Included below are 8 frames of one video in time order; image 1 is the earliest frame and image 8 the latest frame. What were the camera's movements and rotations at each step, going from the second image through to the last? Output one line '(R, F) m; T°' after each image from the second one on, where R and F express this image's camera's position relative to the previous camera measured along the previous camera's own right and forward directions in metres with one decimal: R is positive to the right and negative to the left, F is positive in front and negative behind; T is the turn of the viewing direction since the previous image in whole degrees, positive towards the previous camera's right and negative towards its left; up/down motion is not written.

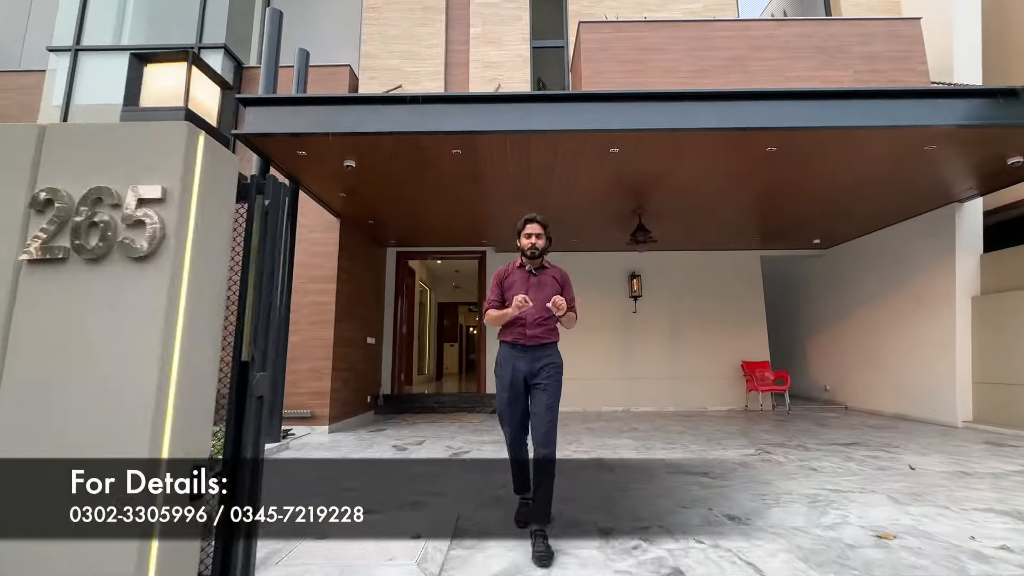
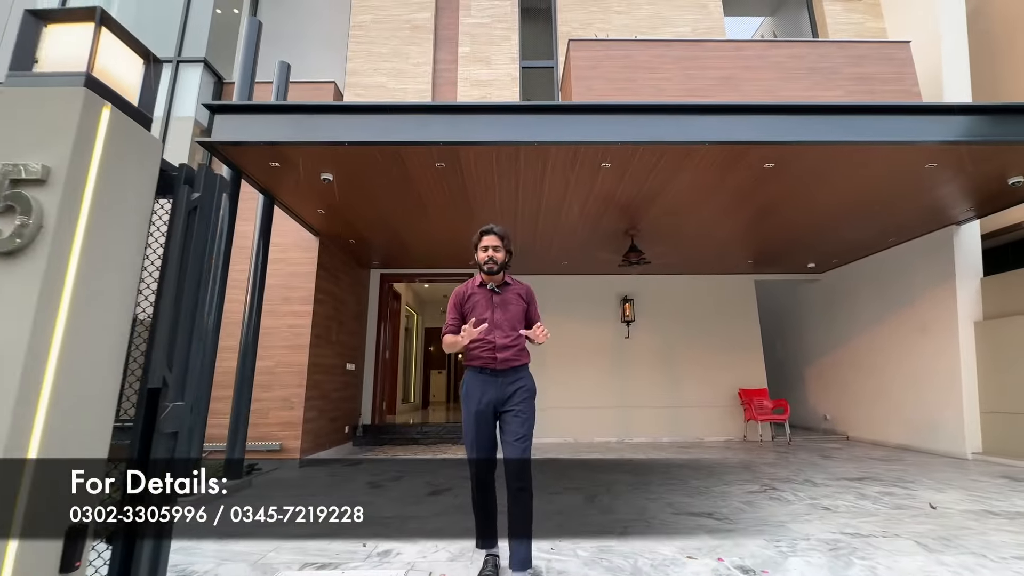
(0.0, +0.2) m; +1°
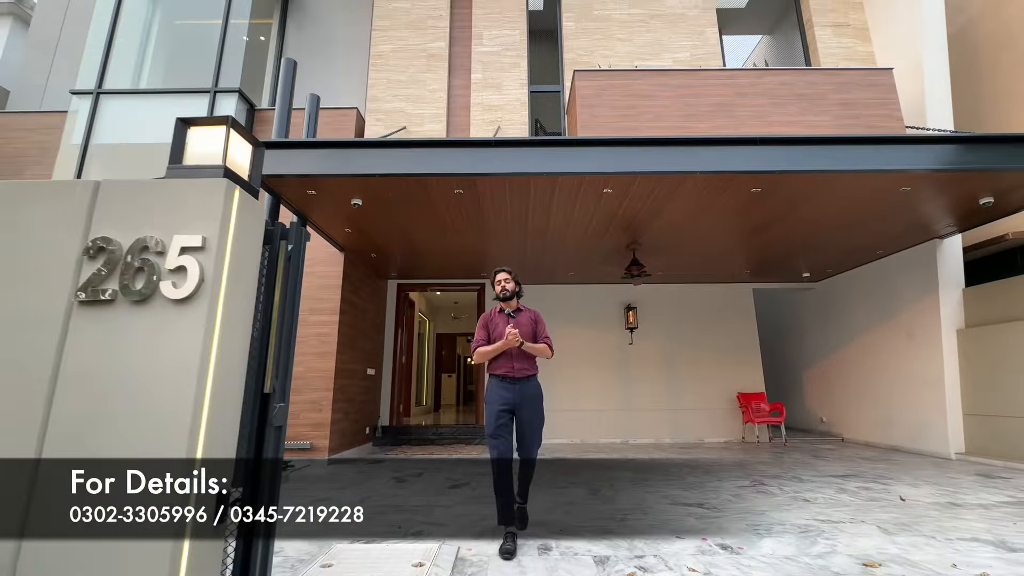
(0.0, -0.4) m; -1°
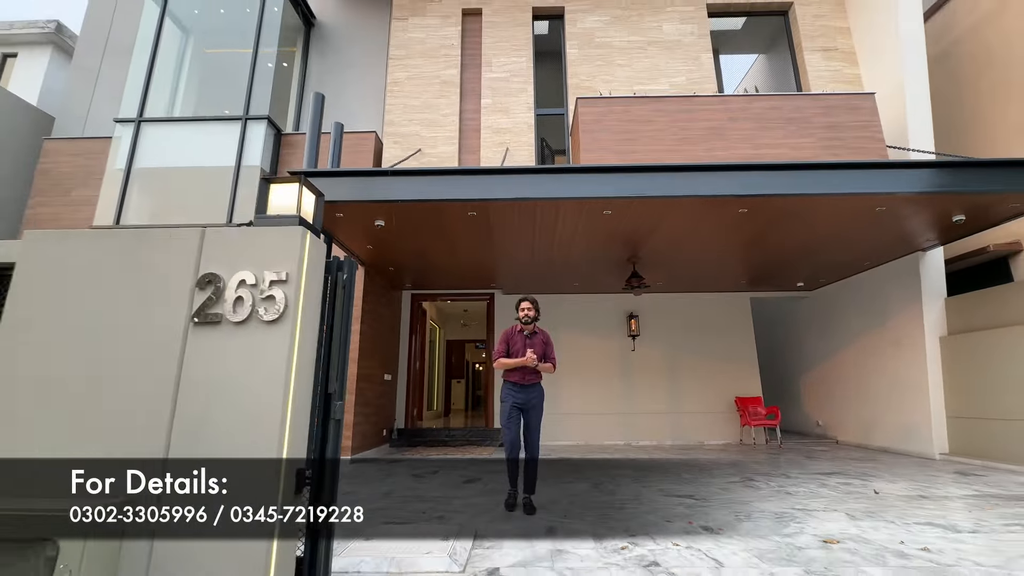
(0.0, -0.4) m; -1°
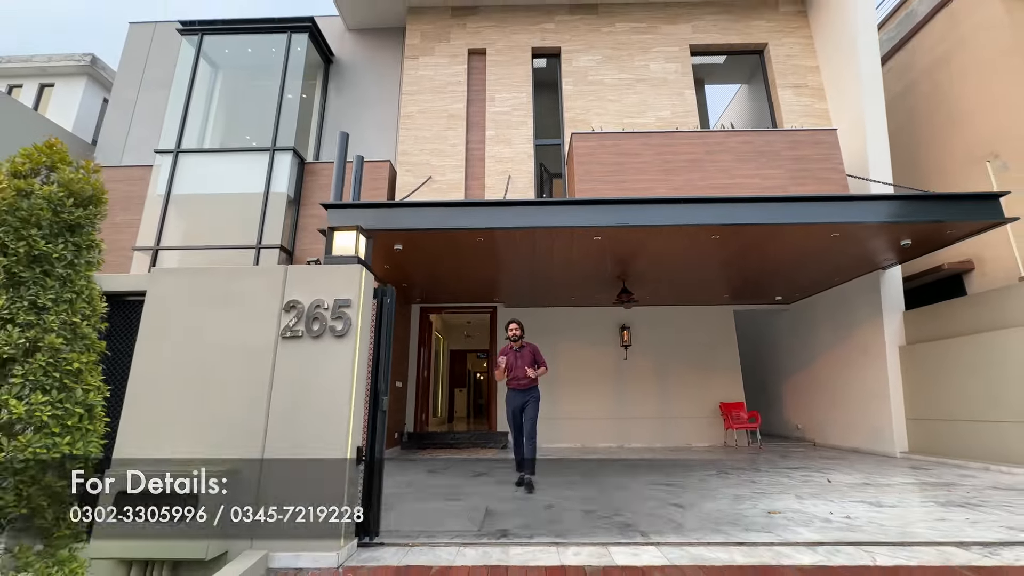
(0.0, -0.6) m; 0°
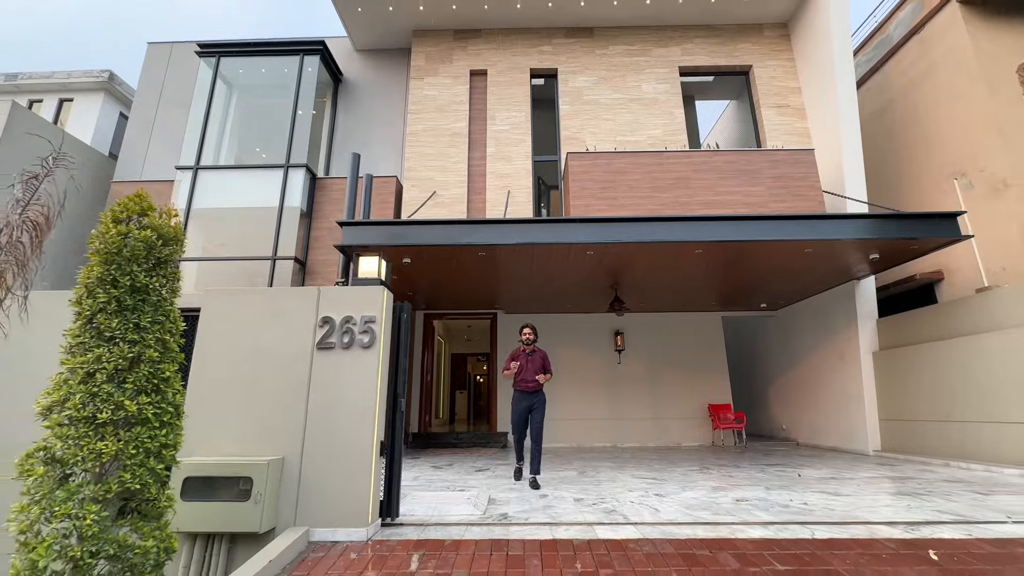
(0.0, -0.4) m; 0°
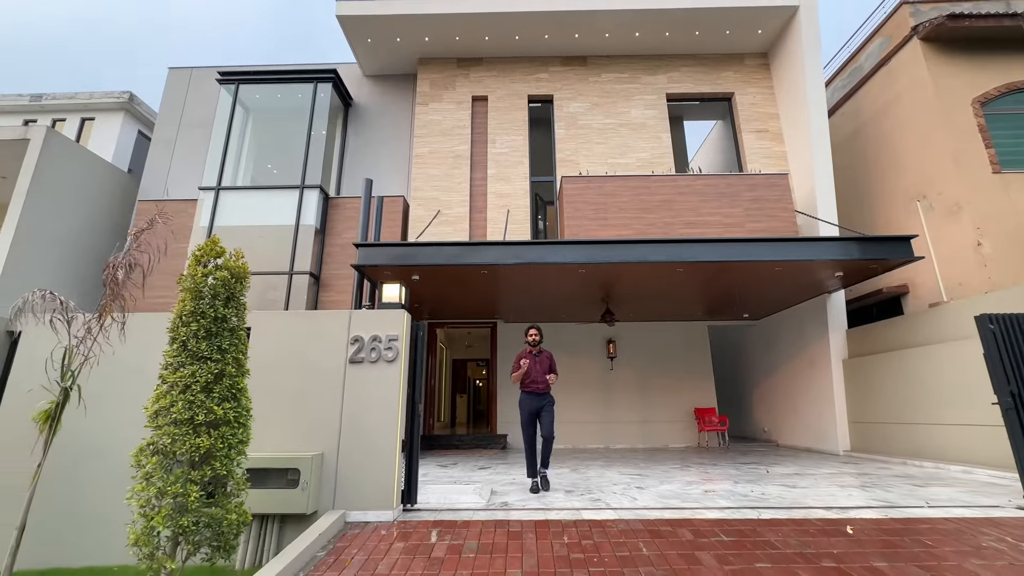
(0.0, -0.5) m; 0°
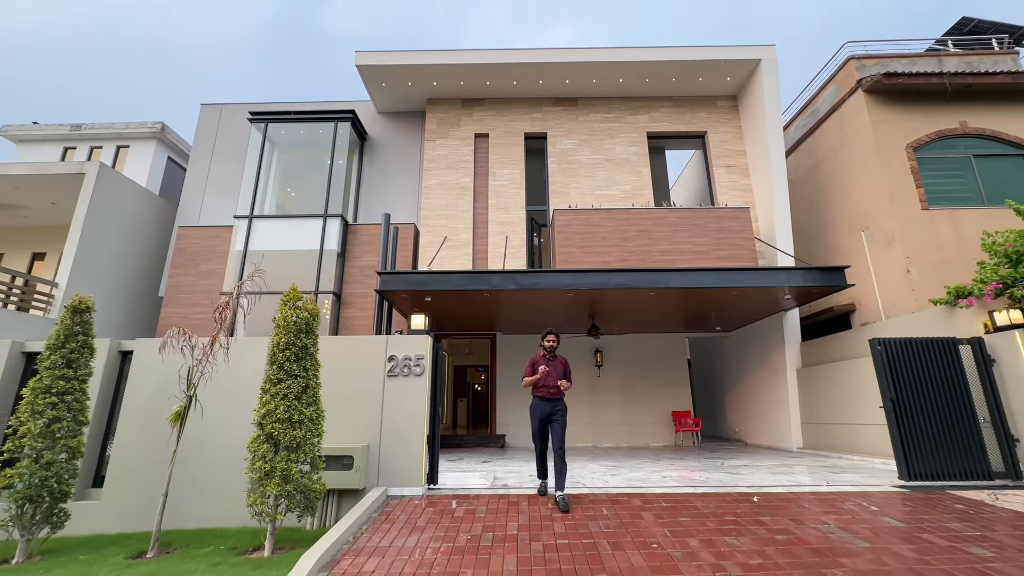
(0.0, -1.0) m; 0°
